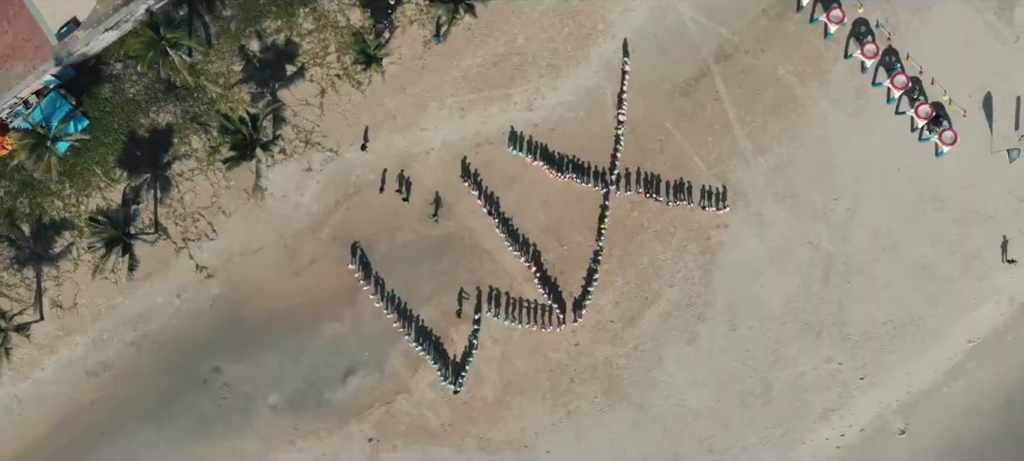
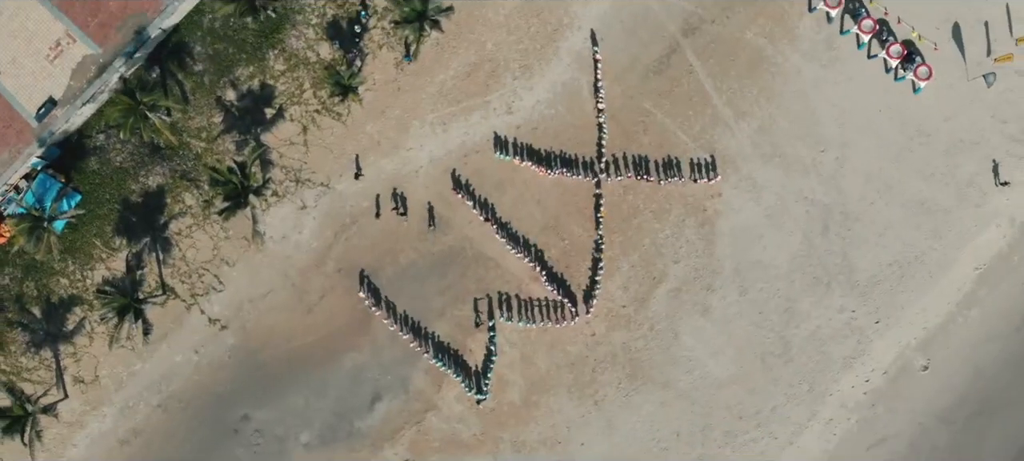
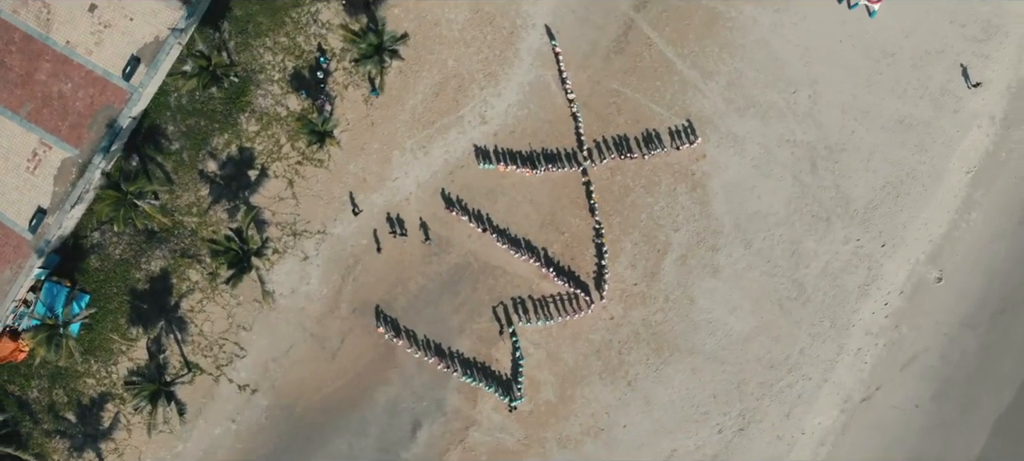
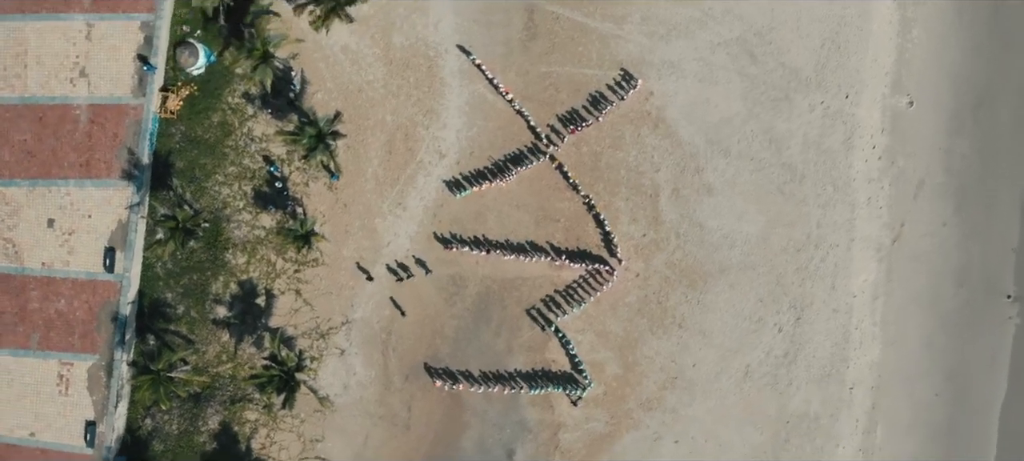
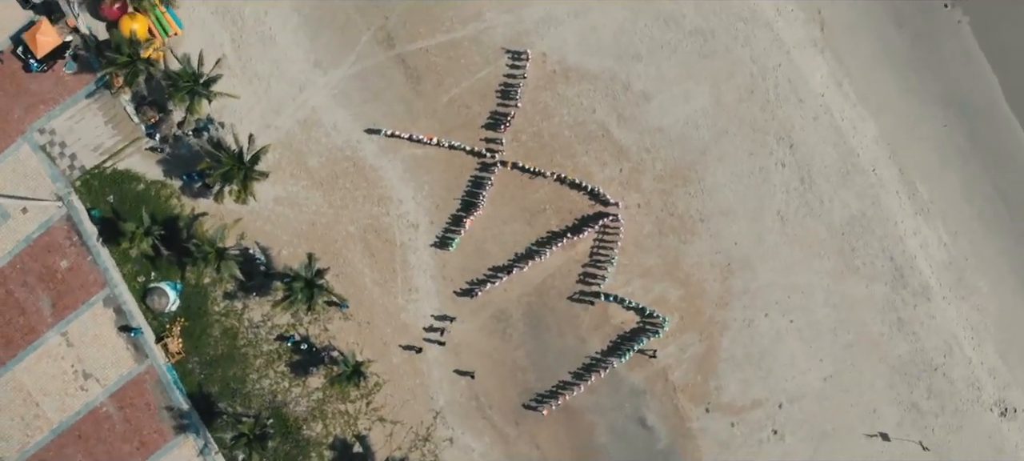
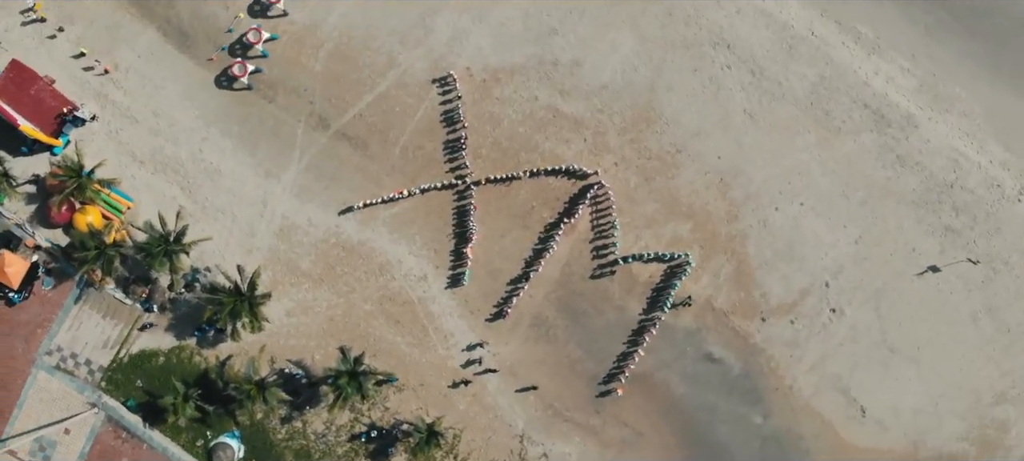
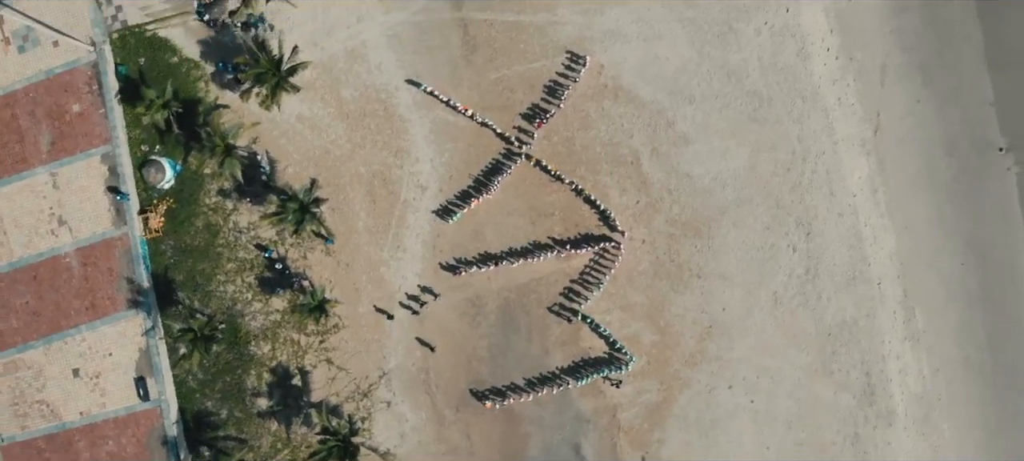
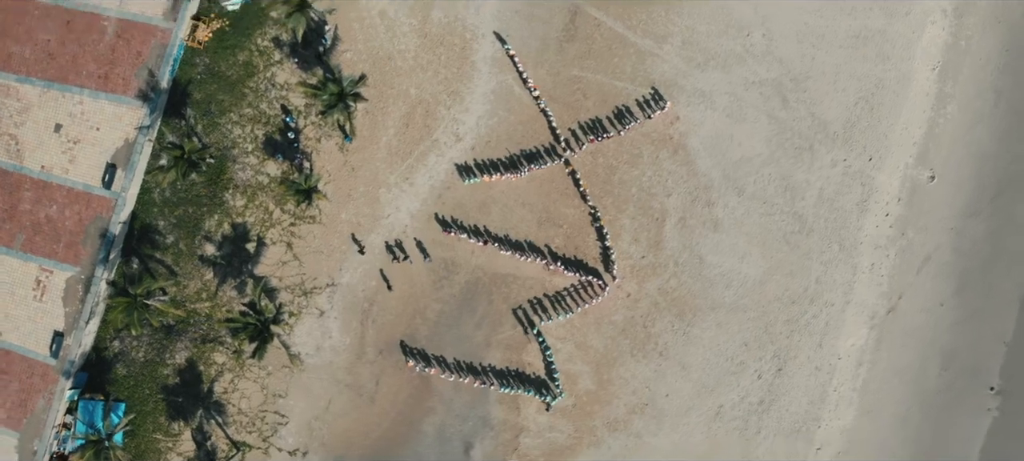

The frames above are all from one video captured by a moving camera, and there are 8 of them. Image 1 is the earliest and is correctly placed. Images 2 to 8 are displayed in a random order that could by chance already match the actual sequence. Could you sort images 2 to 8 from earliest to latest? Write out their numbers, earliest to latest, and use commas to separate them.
2, 3, 8, 4, 7, 5, 6
